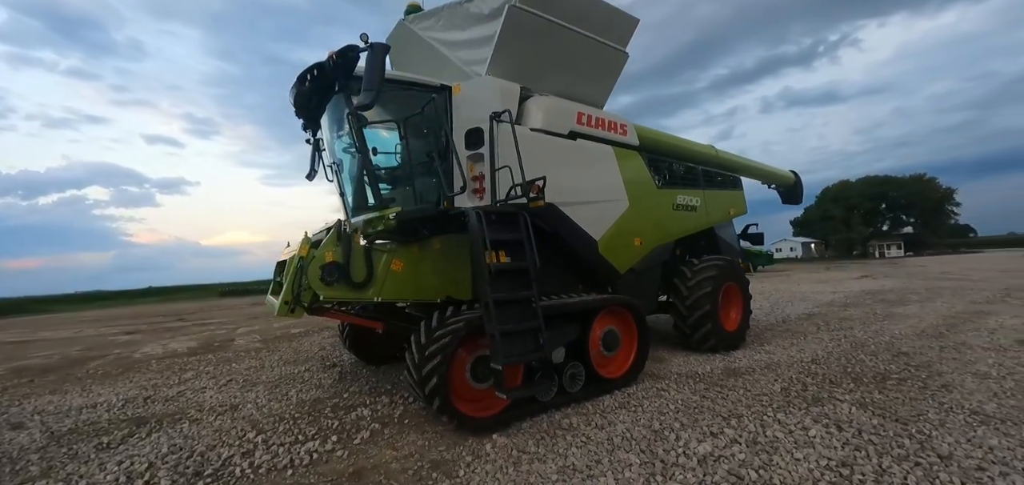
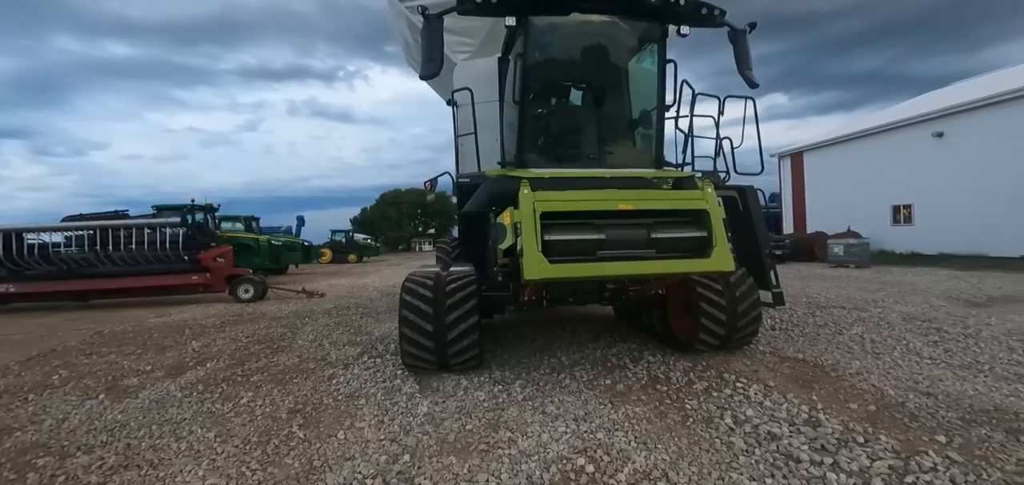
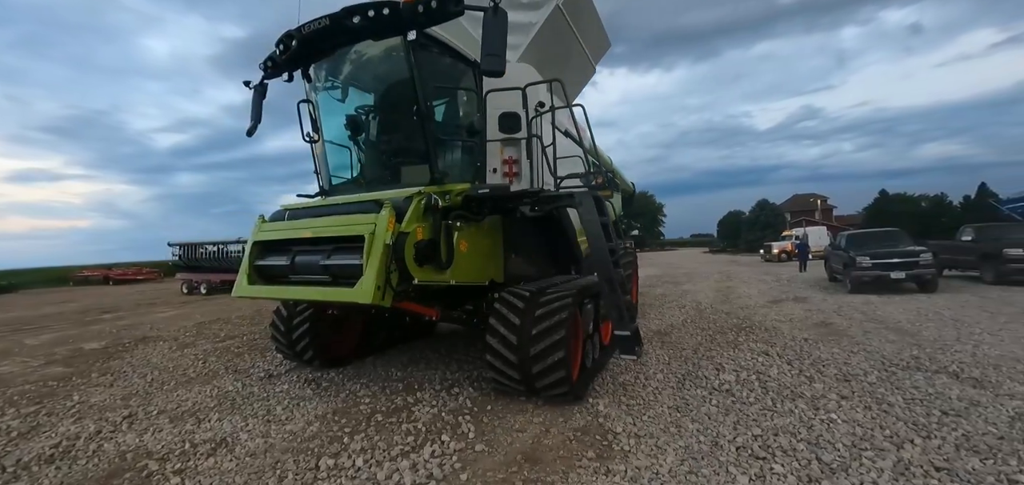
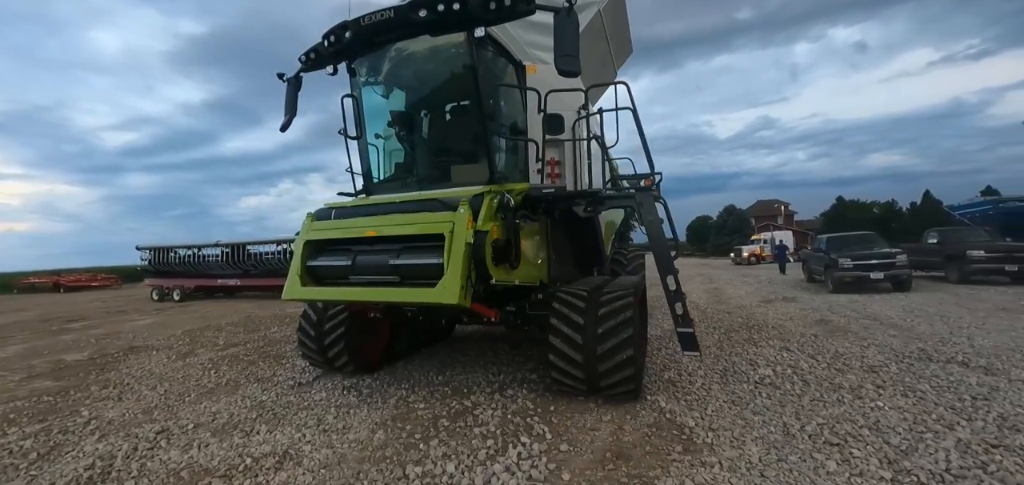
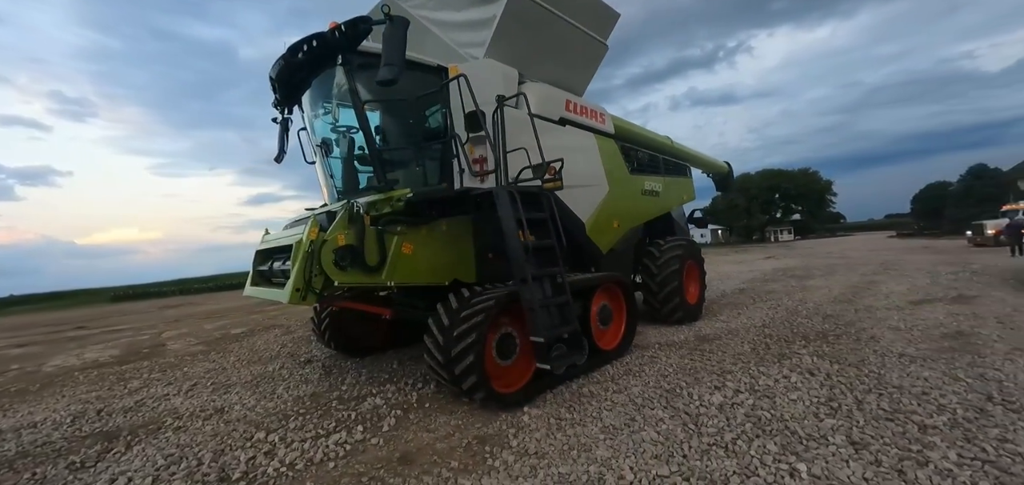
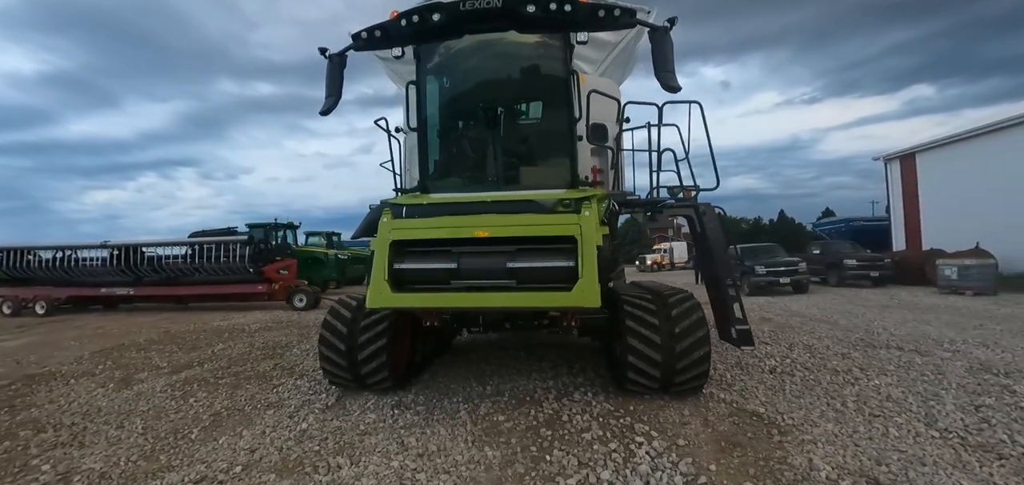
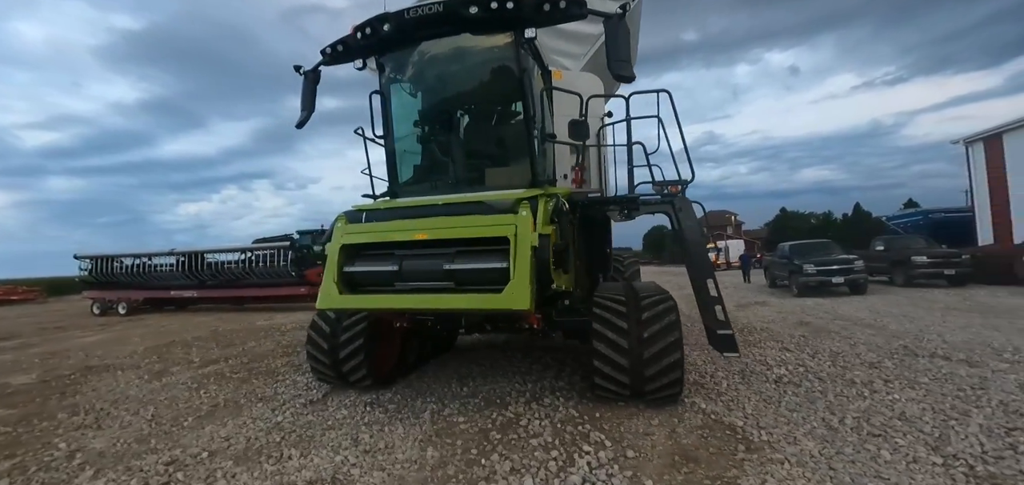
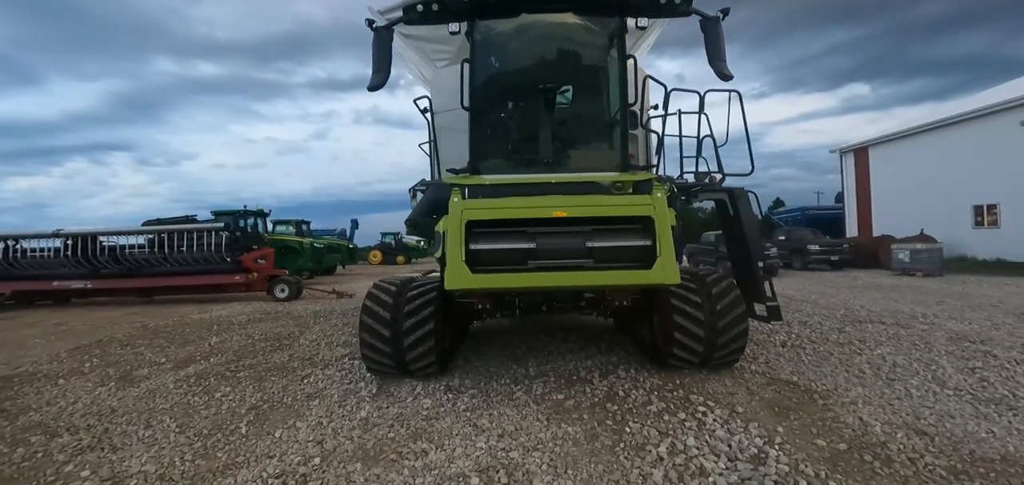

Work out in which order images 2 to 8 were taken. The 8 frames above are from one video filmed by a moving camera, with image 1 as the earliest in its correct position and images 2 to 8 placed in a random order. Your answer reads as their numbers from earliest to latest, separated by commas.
5, 3, 4, 7, 6, 8, 2
